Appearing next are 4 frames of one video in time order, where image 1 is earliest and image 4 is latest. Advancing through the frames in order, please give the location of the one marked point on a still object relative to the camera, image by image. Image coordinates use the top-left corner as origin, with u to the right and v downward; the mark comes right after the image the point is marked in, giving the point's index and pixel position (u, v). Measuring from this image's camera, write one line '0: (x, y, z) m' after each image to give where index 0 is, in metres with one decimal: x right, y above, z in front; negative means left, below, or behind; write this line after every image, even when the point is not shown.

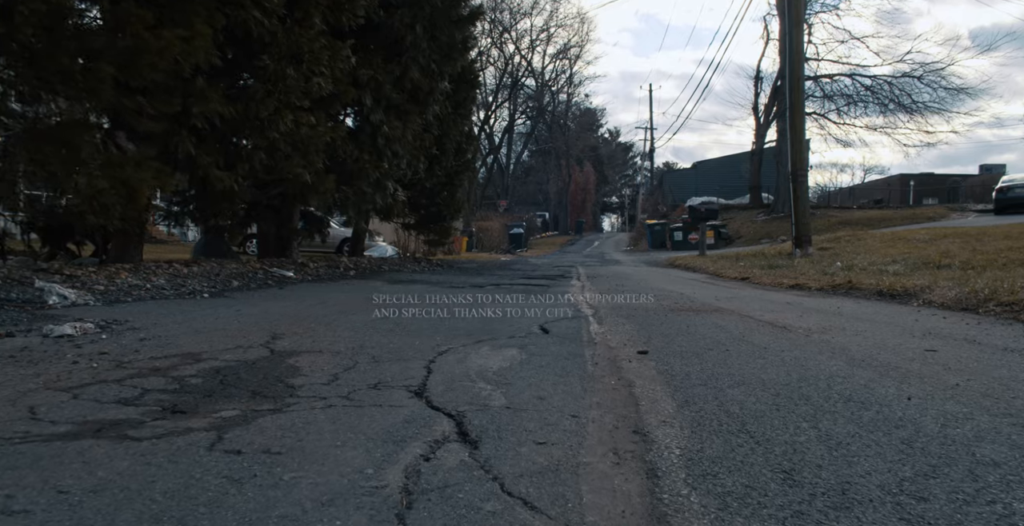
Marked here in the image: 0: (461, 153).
0: (-1.5, +3.4, +18.3) m
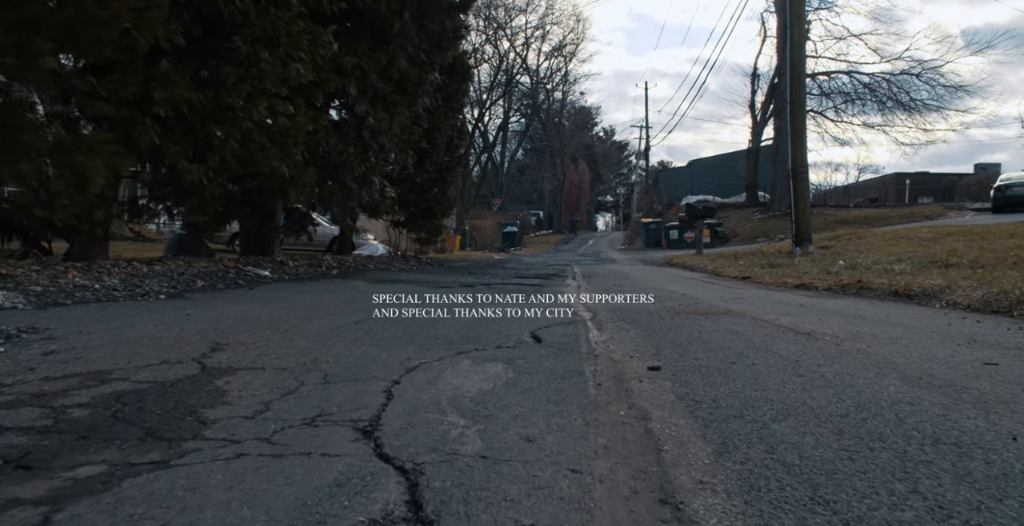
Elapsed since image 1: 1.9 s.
0: (-1.7, +3.4, +17.6) m
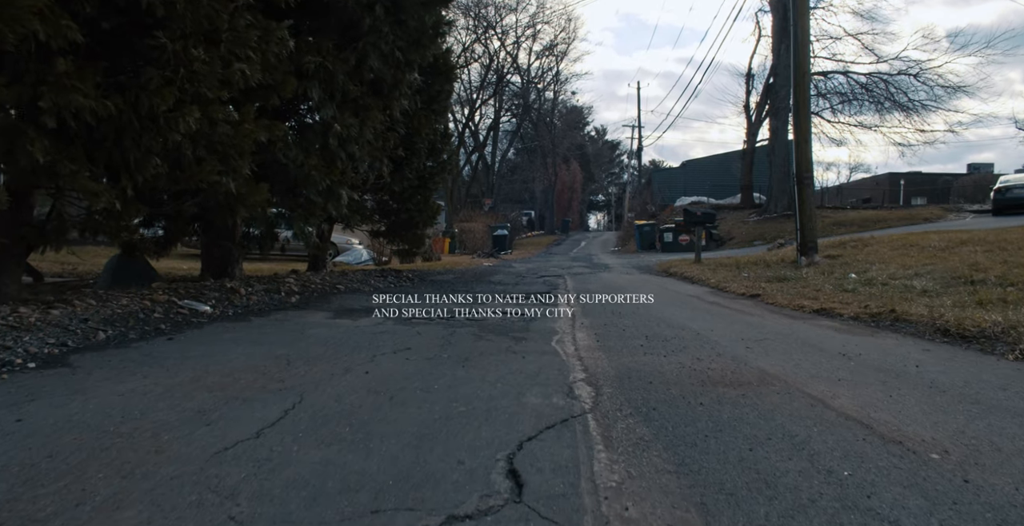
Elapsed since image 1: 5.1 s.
0: (-2.1, +3.0, +16.1) m
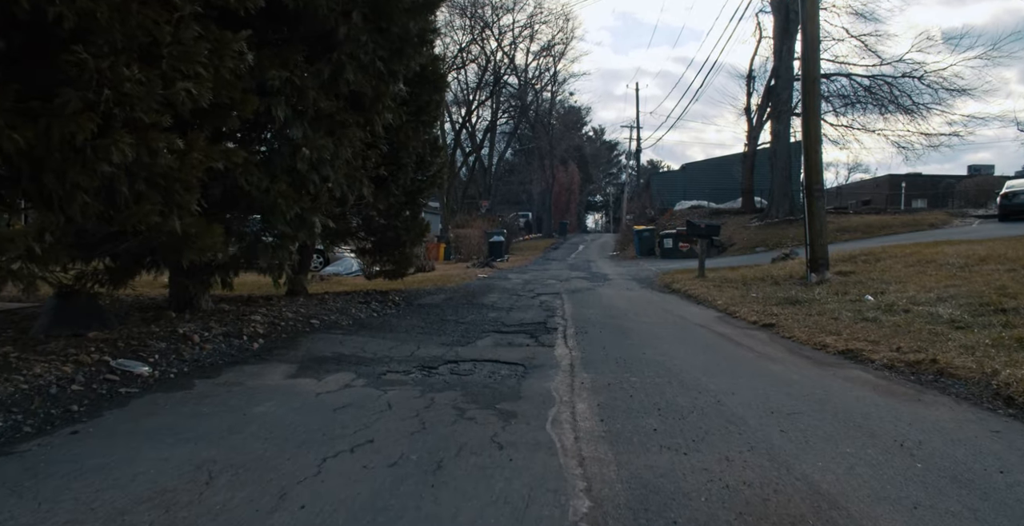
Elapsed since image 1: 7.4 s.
0: (-2.3, +2.3, +14.9) m
